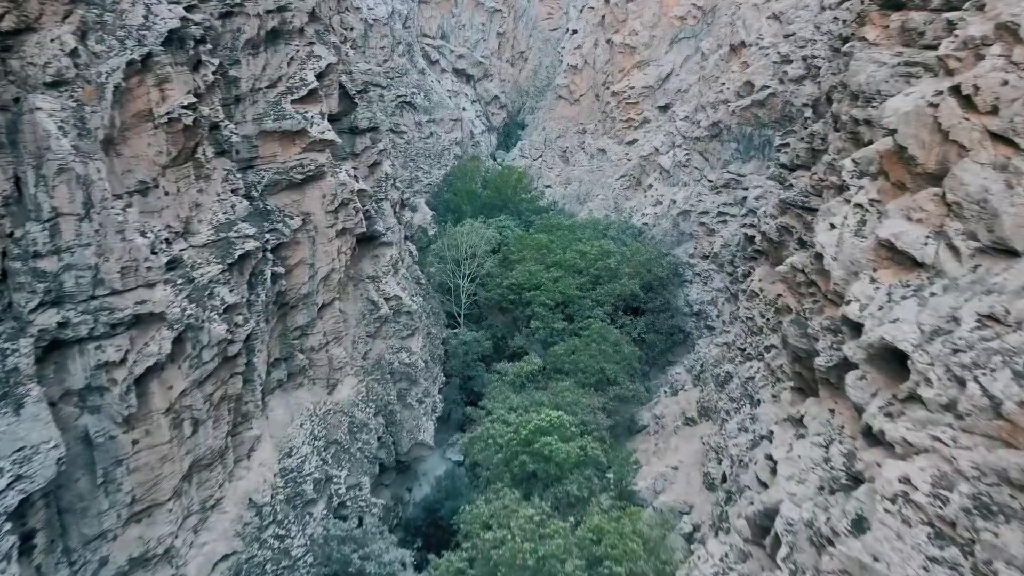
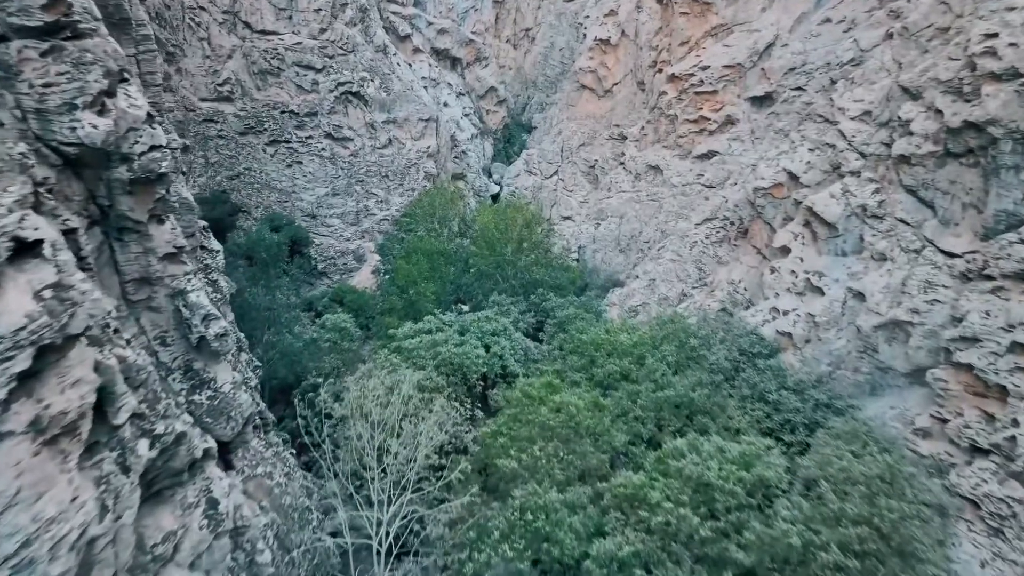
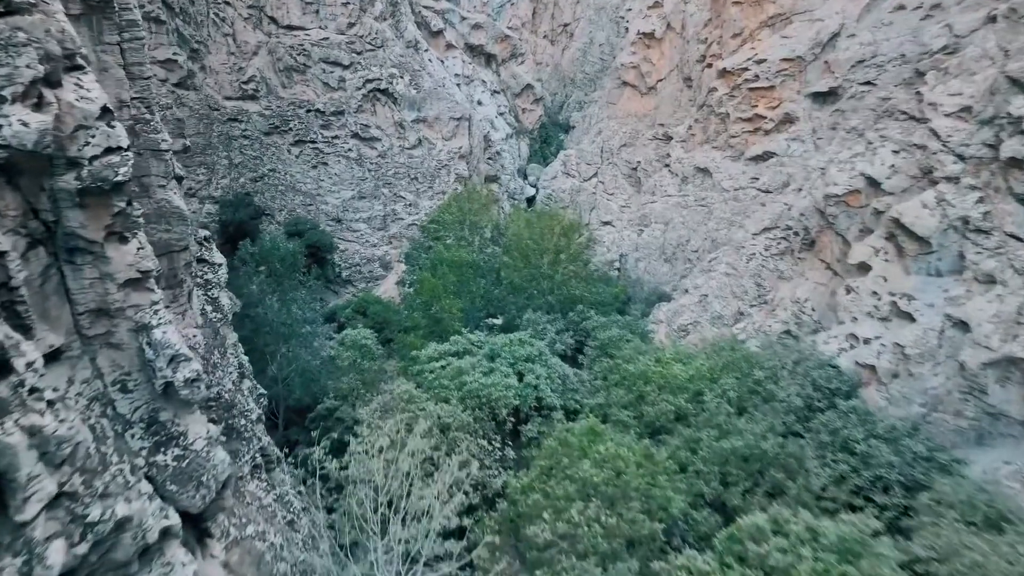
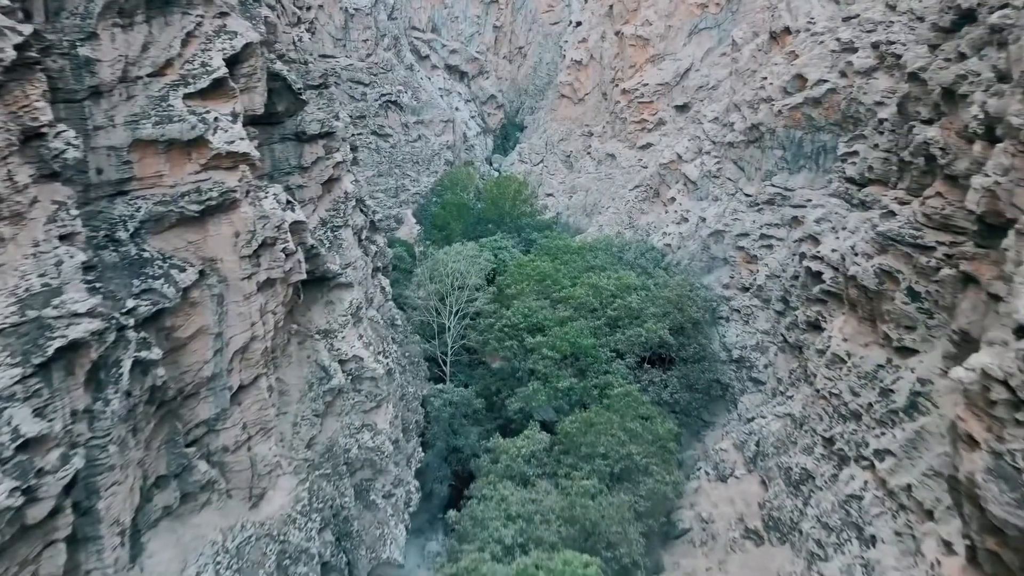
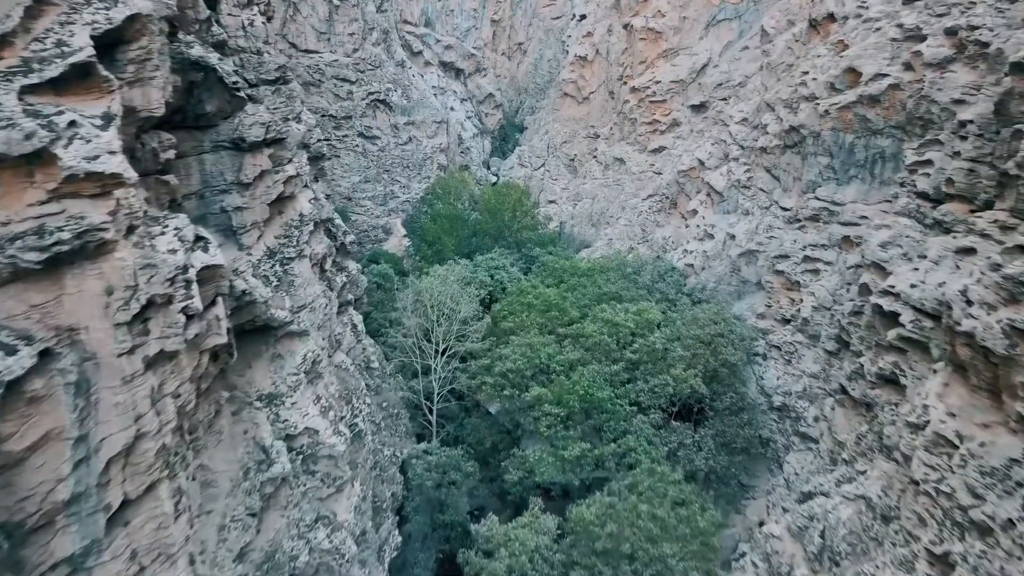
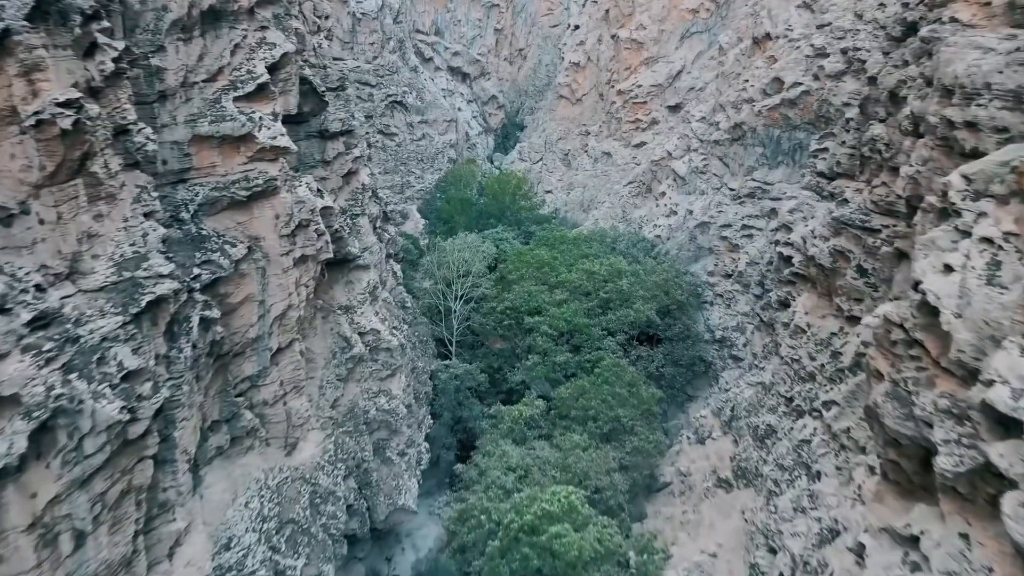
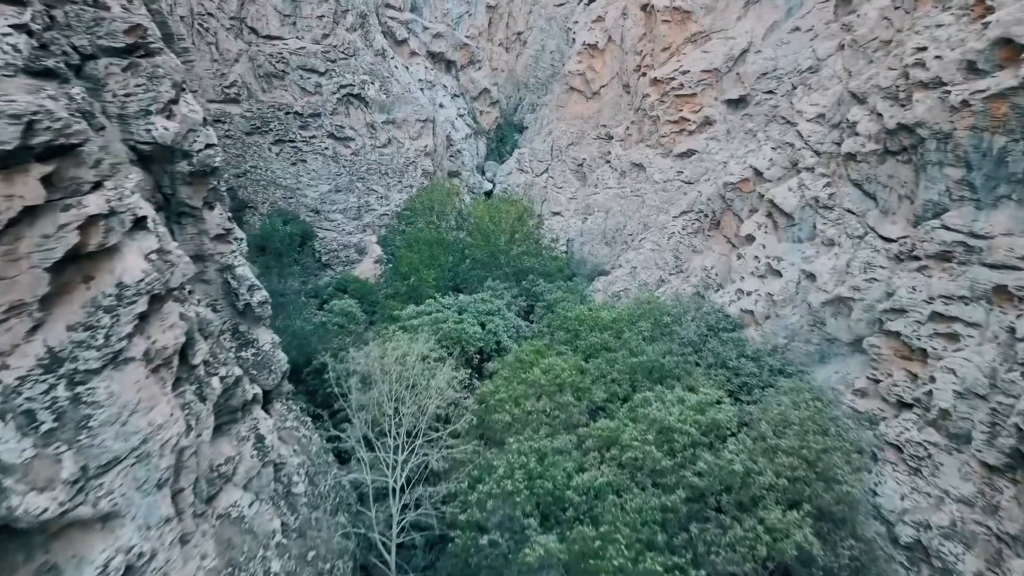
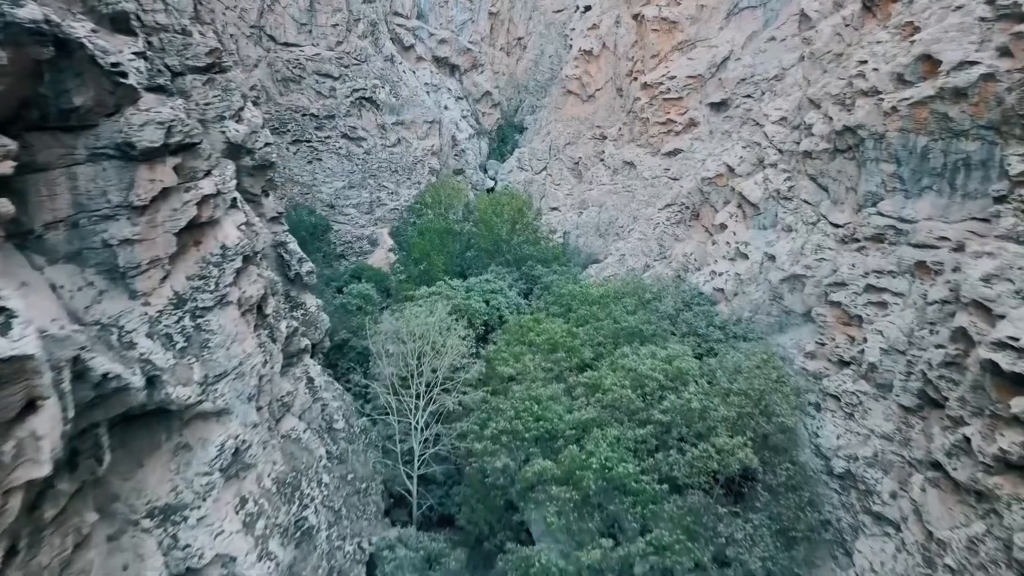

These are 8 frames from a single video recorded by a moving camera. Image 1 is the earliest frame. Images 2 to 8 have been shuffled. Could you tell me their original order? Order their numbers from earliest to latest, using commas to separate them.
6, 4, 5, 8, 7, 2, 3
